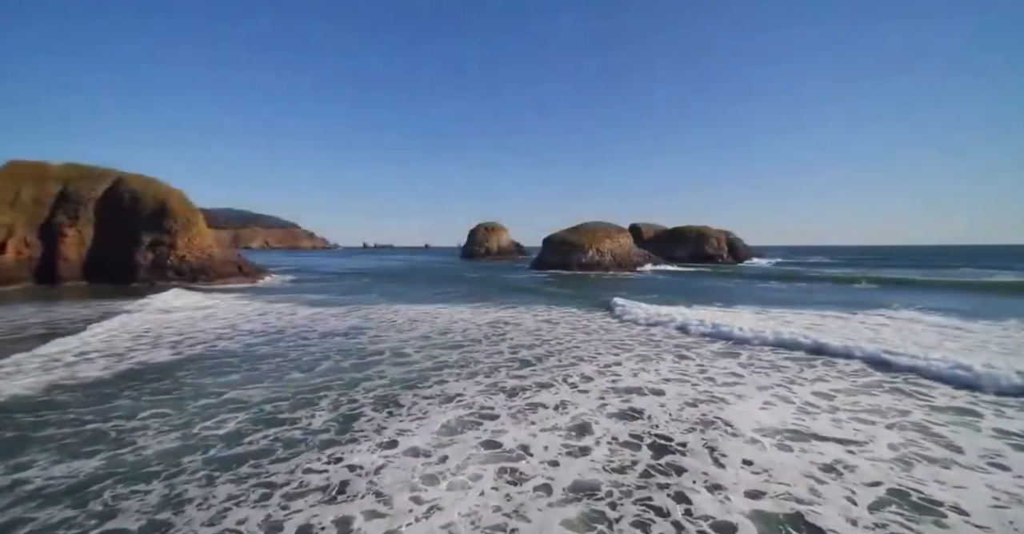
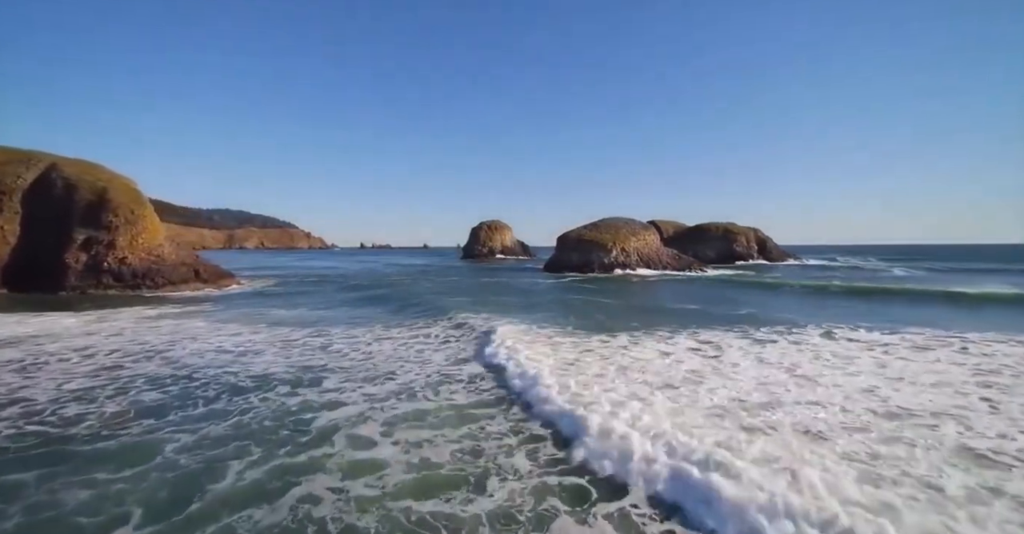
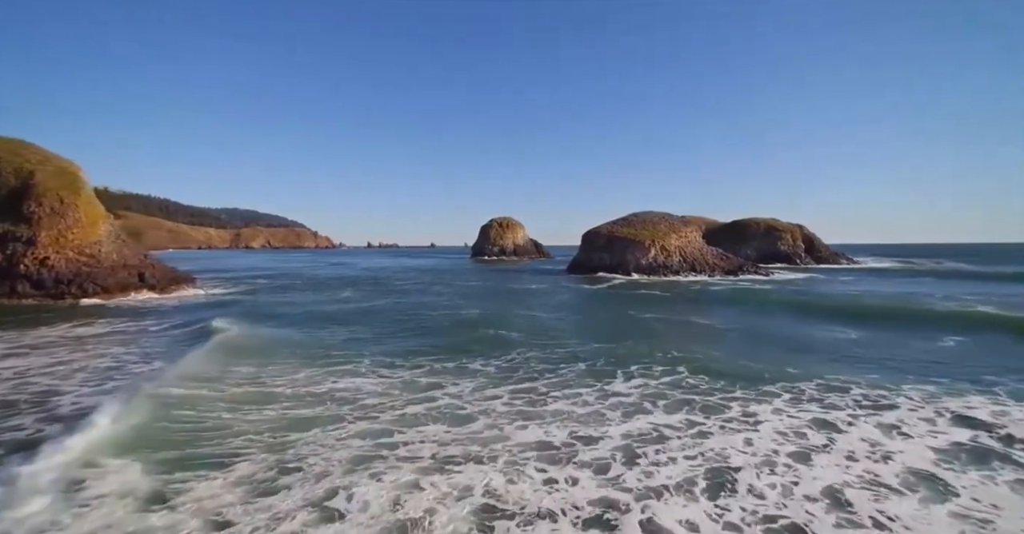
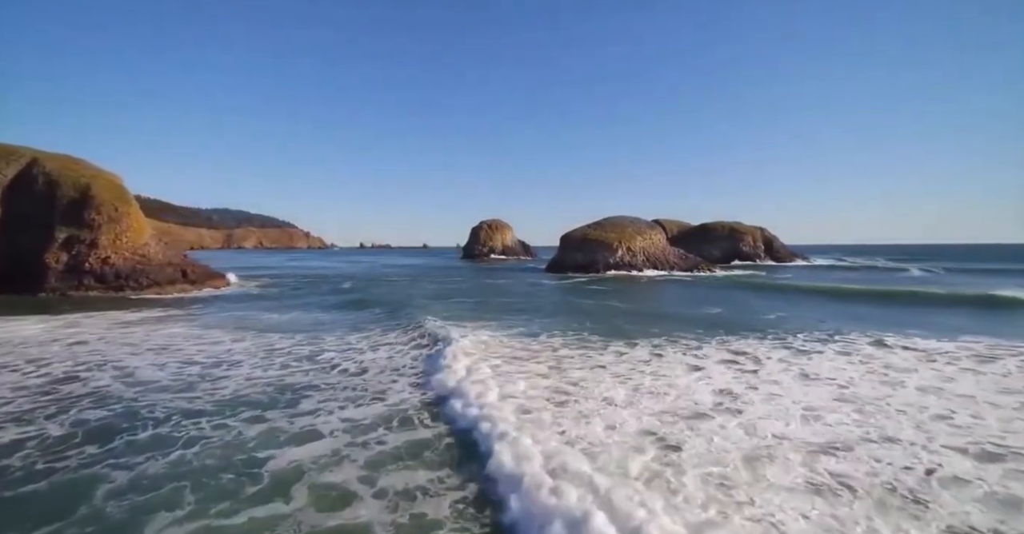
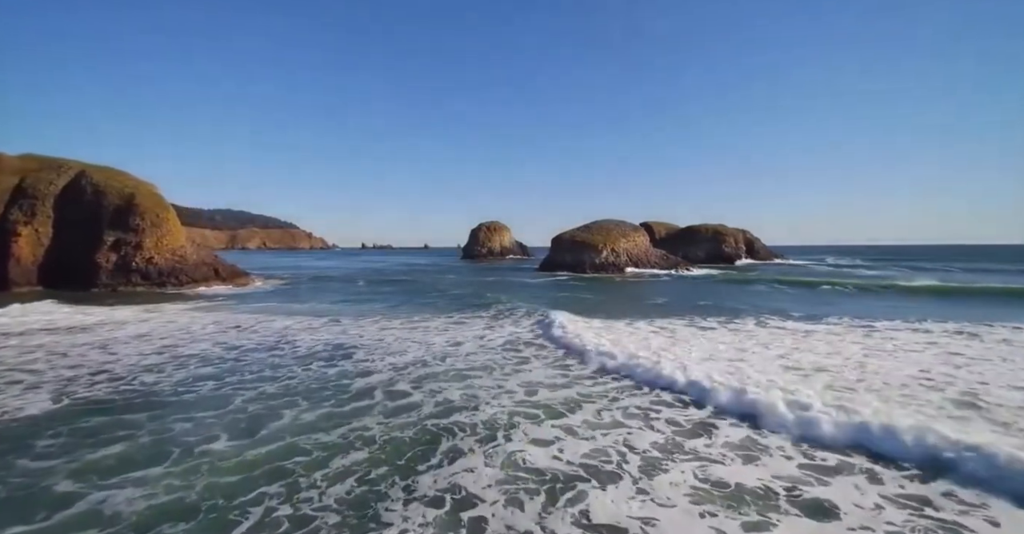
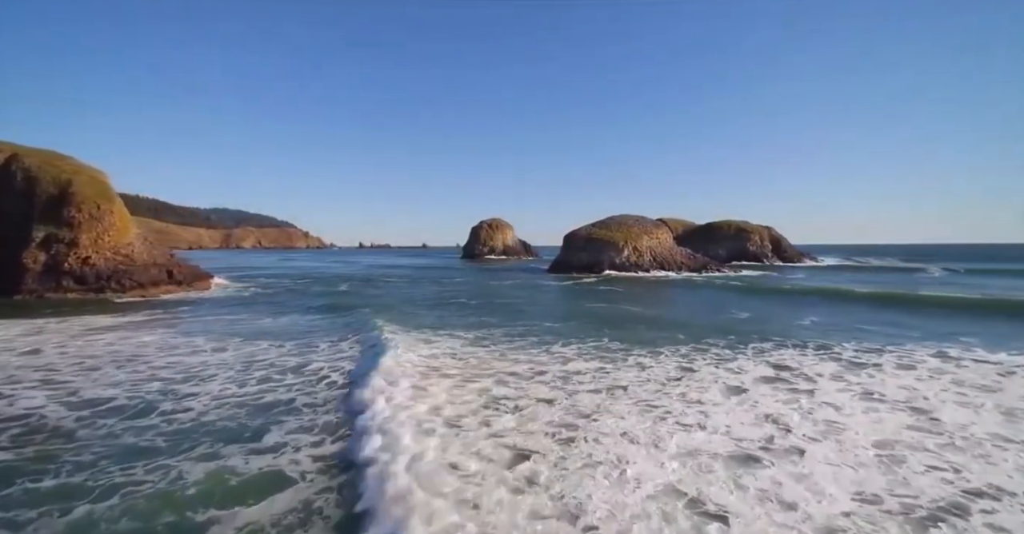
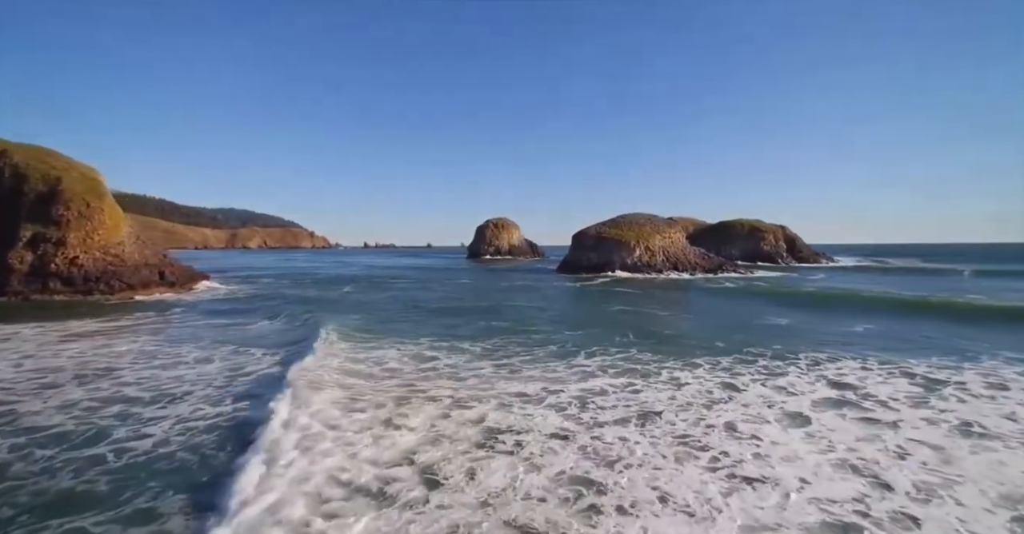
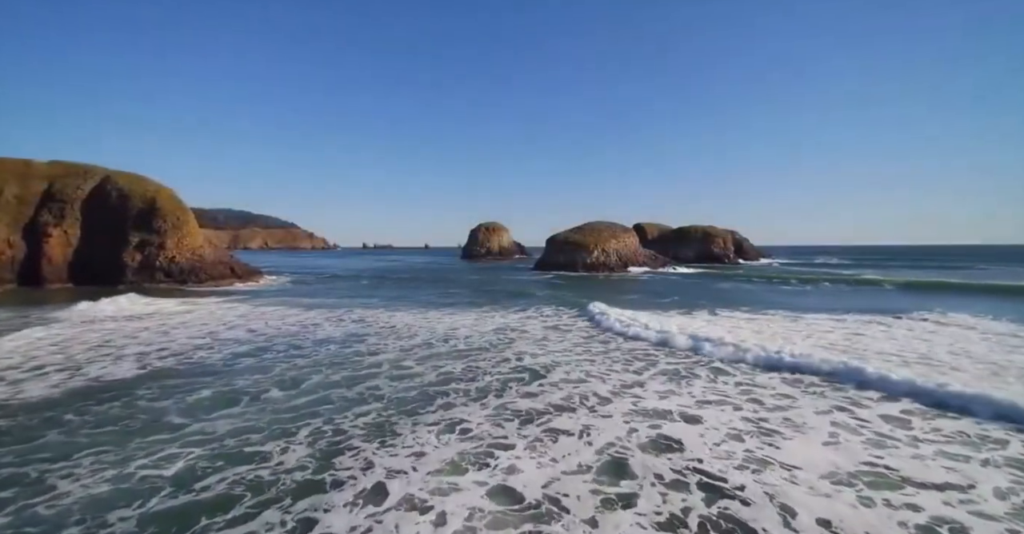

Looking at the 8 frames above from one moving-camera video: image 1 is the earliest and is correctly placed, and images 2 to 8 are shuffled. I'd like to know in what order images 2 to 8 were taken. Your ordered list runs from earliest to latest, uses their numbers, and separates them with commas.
8, 5, 2, 4, 6, 7, 3
